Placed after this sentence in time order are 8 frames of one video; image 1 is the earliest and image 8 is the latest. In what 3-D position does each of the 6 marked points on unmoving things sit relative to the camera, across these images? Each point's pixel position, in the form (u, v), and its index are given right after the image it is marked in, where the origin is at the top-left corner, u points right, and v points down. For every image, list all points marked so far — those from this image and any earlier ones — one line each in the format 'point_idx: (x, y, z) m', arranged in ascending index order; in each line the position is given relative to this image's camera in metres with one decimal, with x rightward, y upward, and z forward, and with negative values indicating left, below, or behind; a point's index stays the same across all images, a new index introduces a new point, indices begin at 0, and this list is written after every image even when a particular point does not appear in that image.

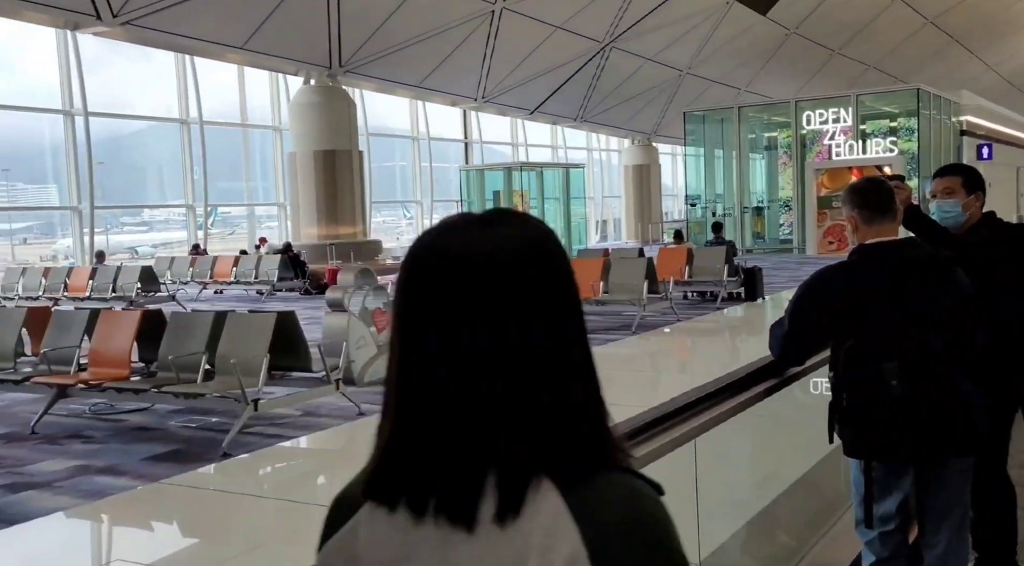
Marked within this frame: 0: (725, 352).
0: (+2.0, -0.6, +9.4) m
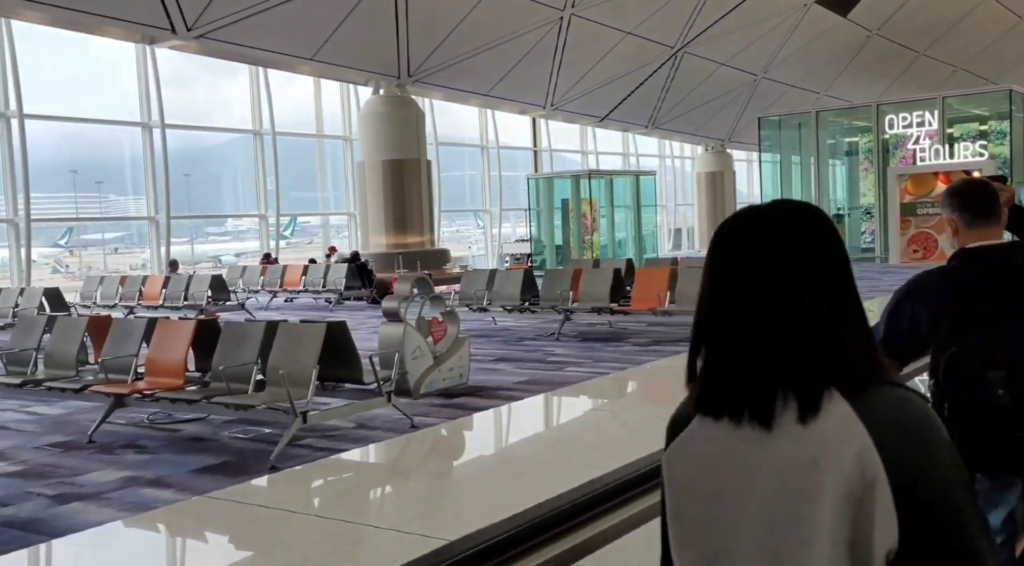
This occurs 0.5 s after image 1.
0: (+2.5, -0.7, +9.1) m
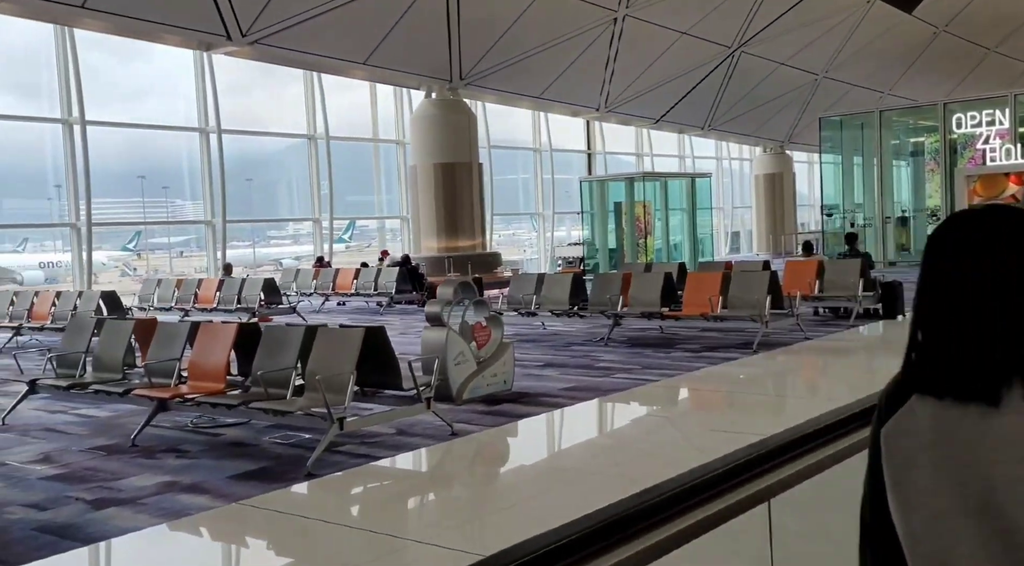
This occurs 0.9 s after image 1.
0: (+2.9, -0.8, +8.9) m
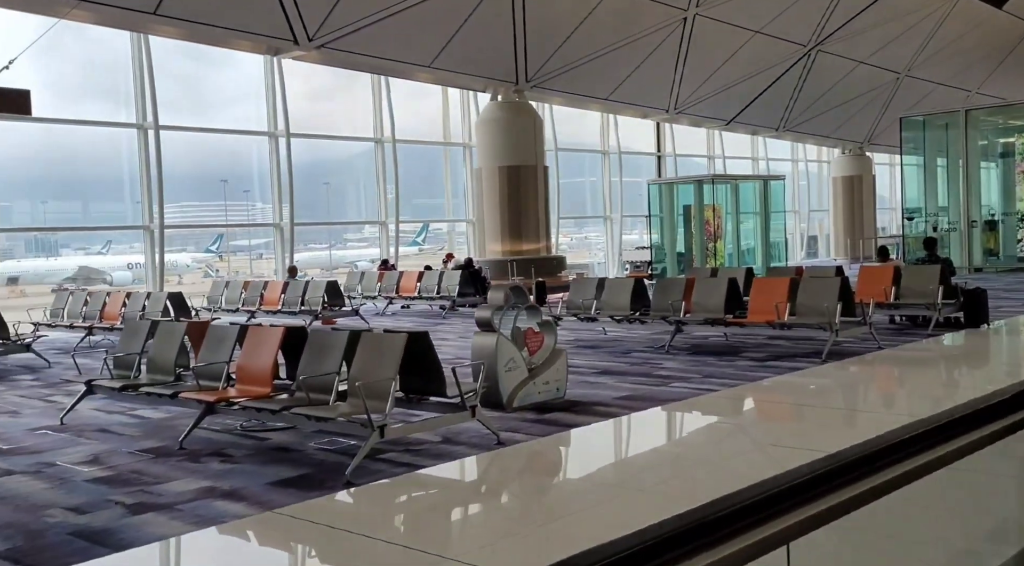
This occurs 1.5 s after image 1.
0: (+3.3, -0.8, +8.5) m
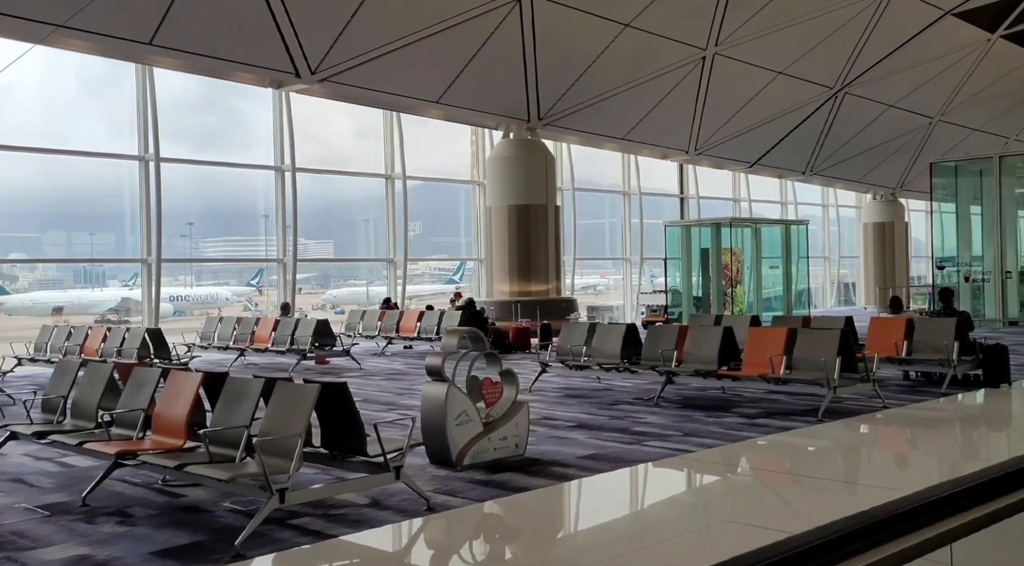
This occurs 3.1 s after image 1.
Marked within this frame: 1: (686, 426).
0: (+3.1, -1.2, +7.8) m
1: (+1.4, -1.1, +8.4) m
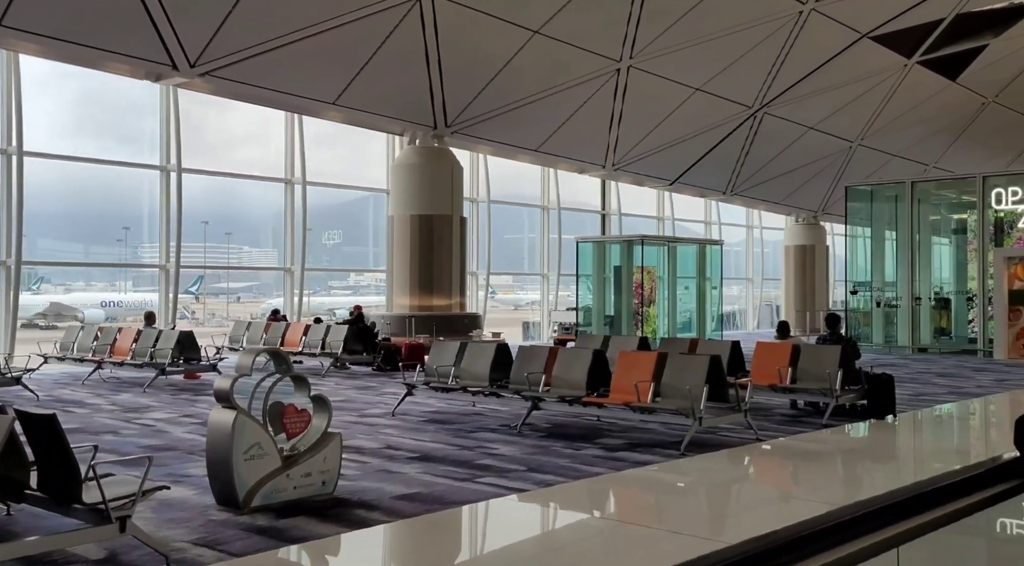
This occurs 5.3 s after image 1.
0: (+1.9, -1.4, +7.1) m
1: (+0.2, -1.3, +7.6) m
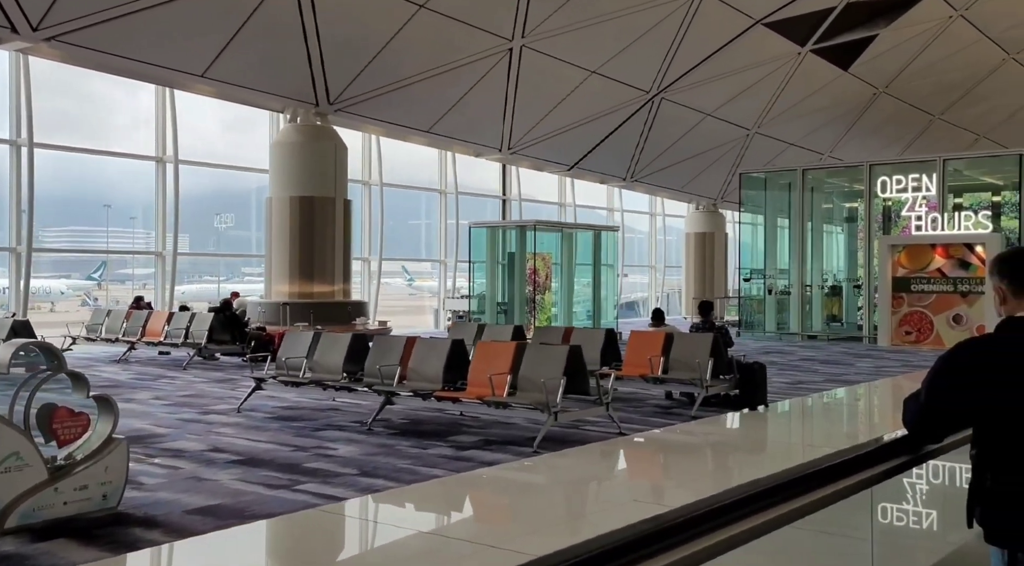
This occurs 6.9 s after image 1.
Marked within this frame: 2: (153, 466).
0: (+0.9, -1.3, +6.5) m
1: (-0.8, -1.1, +6.9) m
2: (-2.2, -1.1, +6.4) m
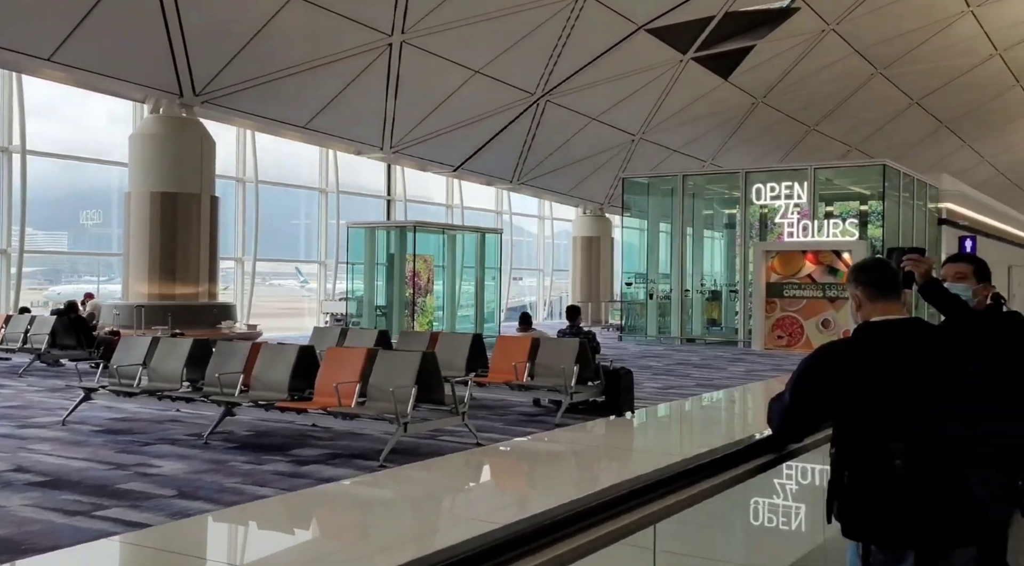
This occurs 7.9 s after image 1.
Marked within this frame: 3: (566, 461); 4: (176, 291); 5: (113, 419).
0: (0.0, -1.3, +6.0) m
1: (-1.8, -1.1, +6.2) m
2: (-3.0, -1.1, +5.6) m
3: (+0.4, -1.3, +7.1) m
4: (-5.9, -0.1, +18.7) m
5: (-3.3, -1.1, +8.7) m
